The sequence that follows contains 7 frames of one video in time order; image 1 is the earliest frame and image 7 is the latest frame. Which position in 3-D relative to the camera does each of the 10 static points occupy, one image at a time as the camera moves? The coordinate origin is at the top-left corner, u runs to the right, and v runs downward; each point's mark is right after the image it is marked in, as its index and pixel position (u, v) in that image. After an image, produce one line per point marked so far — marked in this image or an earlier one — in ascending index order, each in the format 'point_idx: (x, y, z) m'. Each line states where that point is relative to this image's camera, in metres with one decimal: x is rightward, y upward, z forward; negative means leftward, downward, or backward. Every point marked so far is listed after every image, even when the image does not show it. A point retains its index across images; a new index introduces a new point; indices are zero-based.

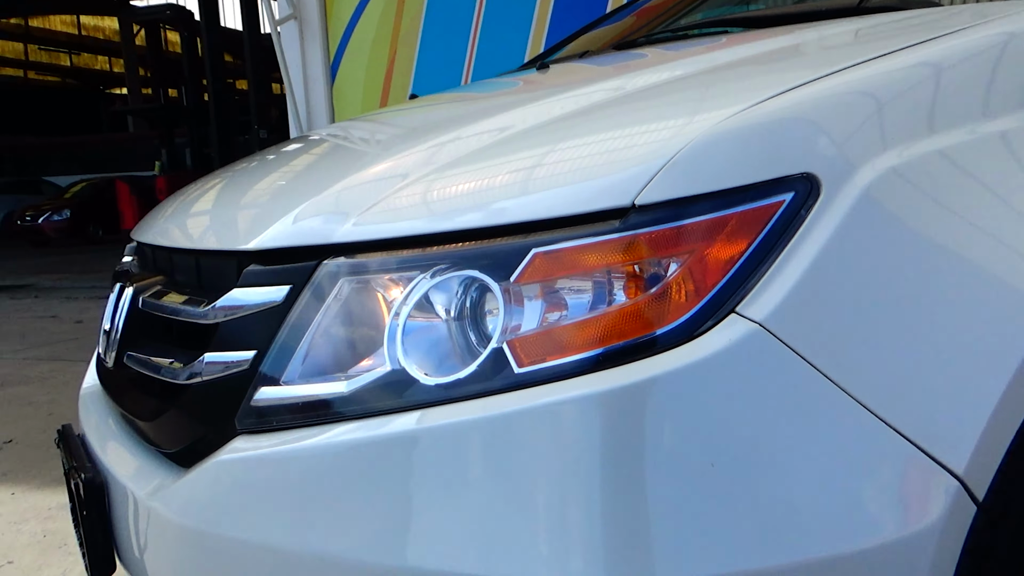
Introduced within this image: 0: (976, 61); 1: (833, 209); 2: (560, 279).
0: (+0.6, +0.3, +1.1) m
1: (+0.3, +0.1, +0.9) m
2: (+0.1, 0.0, +0.9) m
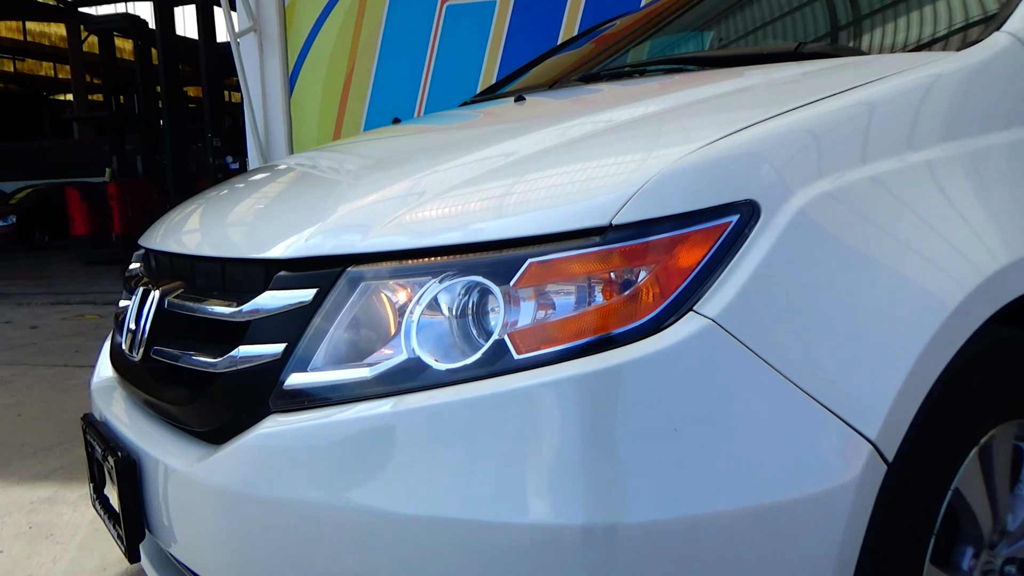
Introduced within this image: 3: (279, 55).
0: (+0.6, +0.3, +1.3) m
1: (+0.3, +0.1, +1.1) m
2: (+0.1, 0.0, +1.1) m
3: (-2.0, +2.0, +7.2) m
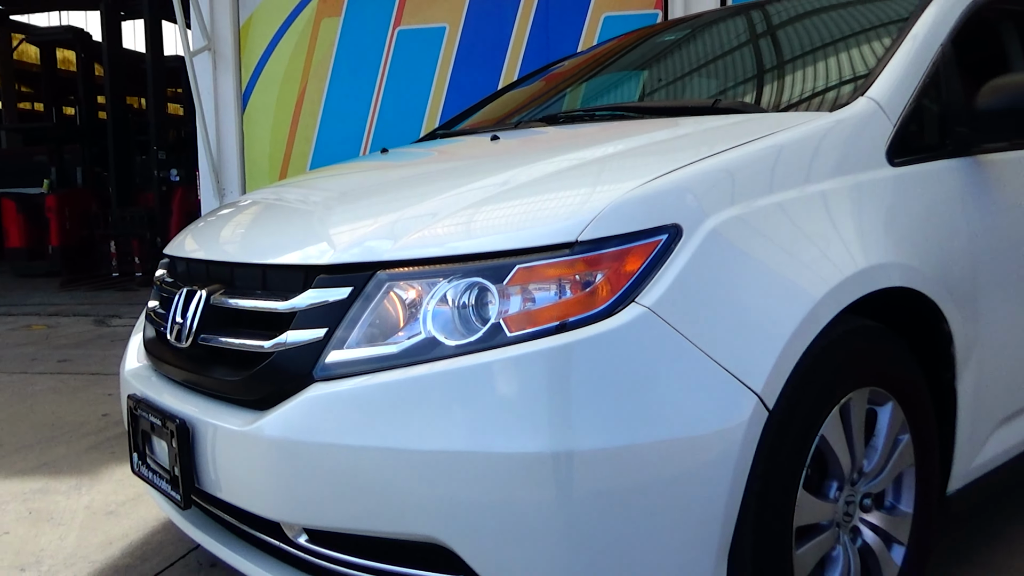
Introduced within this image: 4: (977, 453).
0: (+0.6, +0.3, +1.7) m
1: (+0.3, +0.1, +1.5) m
2: (0.0, 0.0, +1.4) m
3: (-2.5, +1.9, +7.5) m
4: (+1.1, -0.4, +2.1) m
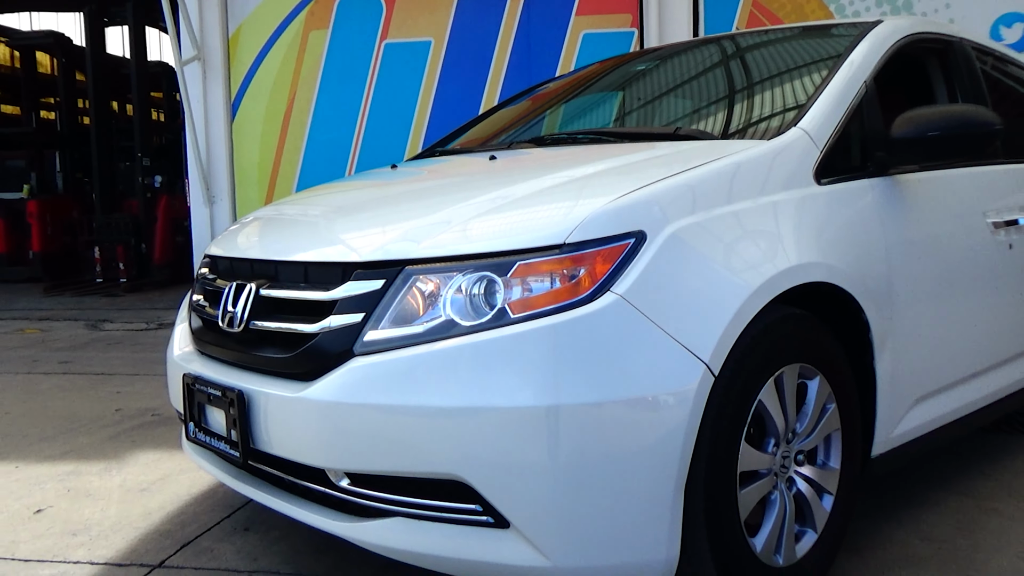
0: (+0.6, +0.3, +2.1) m
1: (+0.3, +0.1, +1.9) m
2: (0.0, 0.0, +1.8) m
3: (-2.7, +1.9, +7.8) m
4: (+1.1, -0.4, +2.5) m
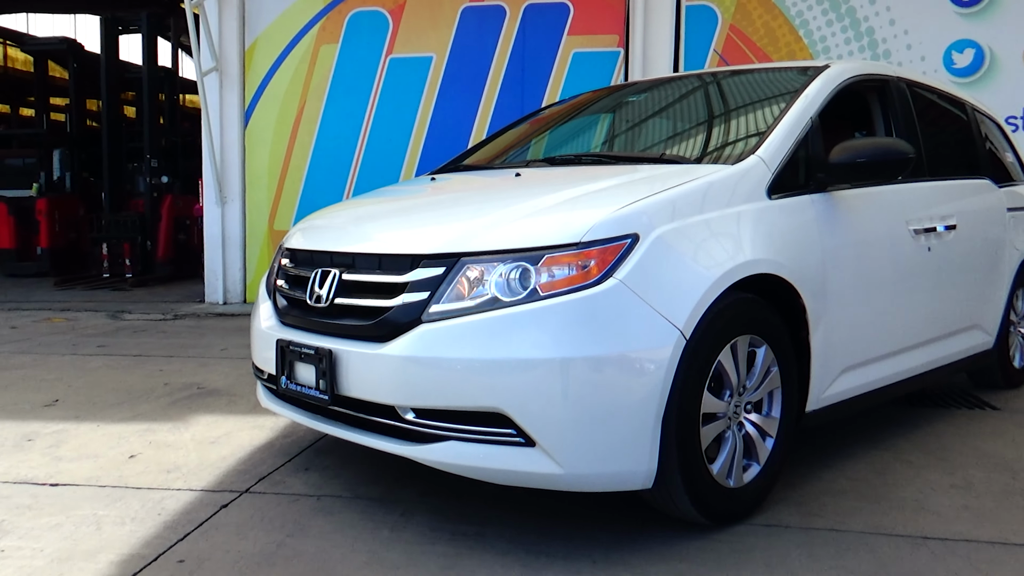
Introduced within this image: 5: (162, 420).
0: (+0.6, +0.3, +2.8) m
1: (+0.4, +0.1, +2.5) m
2: (+0.1, +0.1, +2.5) m
3: (-2.7, +1.9, +8.4) m
4: (+1.2, -0.4, +3.2) m
5: (-1.7, -0.7, +4.2) m
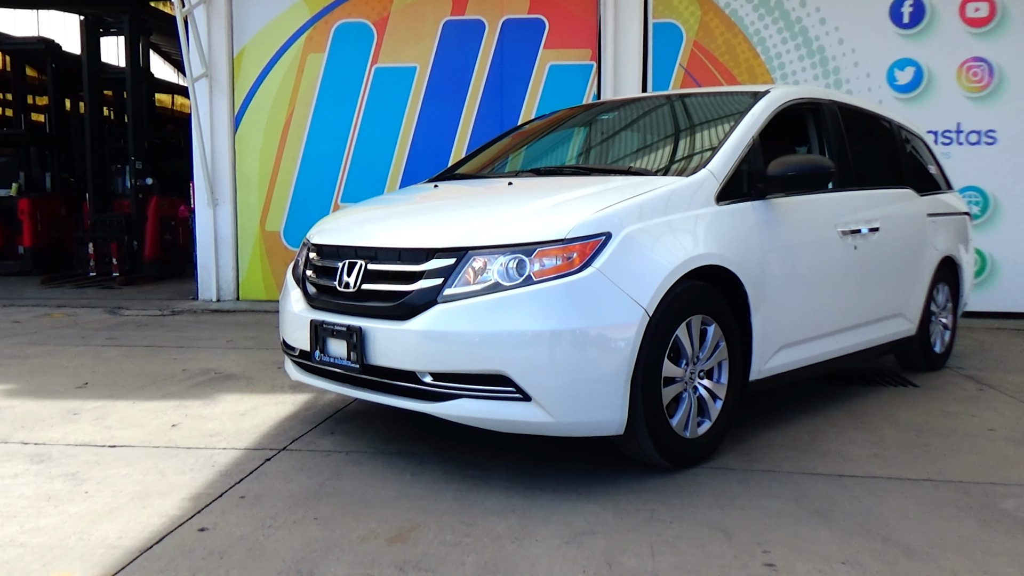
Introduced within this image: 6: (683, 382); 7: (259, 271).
0: (+0.6, +0.4, +3.4) m
1: (+0.4, +0.2, +3.2) m
2: (+0.1, +0.1, +3.1) m
3: (-2.9, +2.0, +8.9) m
4: (+1.2, -0.3, +3.8) m
5: (-1.8, -0.6, +4.7) m
6: (+0.7, -0.4, +3.4) m
7: (-2.7, +0.2, +9.0) m
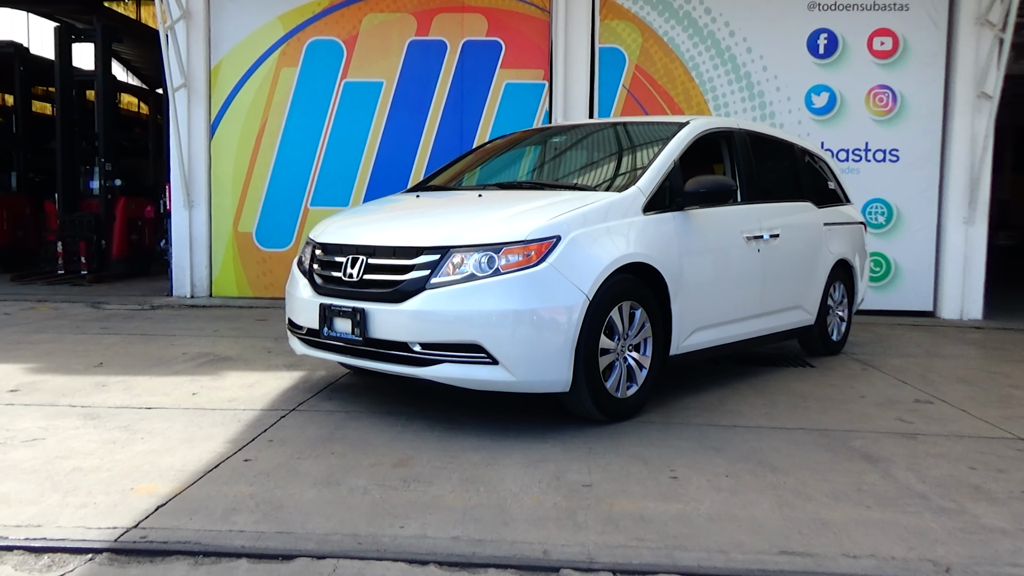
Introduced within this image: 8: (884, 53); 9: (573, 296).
0: (+0.5, +0.4, +4.3) m
1: (+0.2, +0.2, +4.1) m
2: (0.0, +0.2, +4.0) m
3: (-3.4, +2.0, +9.6) m
4: (+1.0, -0.3, +4.8) m
5: (-2.0, -0.6, +5.5) m
6: (+0.5, -0.3, +4.3) m
7: (-3.2, +0.2, +9.7) m
8: (+4.0, +2.5, +9.0) m
9: (+0.3, -0.1, +4.0) m
